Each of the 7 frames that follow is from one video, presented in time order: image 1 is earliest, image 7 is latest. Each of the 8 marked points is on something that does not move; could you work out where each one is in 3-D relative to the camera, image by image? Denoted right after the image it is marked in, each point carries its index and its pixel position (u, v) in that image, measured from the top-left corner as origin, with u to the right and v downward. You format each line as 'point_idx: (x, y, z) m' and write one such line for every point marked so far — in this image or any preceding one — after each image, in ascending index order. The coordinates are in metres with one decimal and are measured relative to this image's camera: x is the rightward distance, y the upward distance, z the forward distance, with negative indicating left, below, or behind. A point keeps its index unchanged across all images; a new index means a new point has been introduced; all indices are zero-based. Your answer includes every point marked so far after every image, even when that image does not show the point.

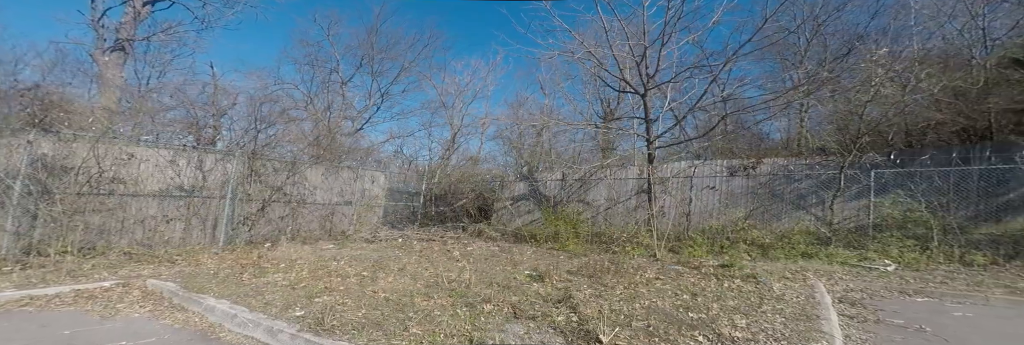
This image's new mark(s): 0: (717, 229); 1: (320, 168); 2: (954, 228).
0: (+3.8, -1.0, +8.0) m
1: (-4.1, +0.1, +9.3) m
2: (+7.1, -0.9, +7.0) m
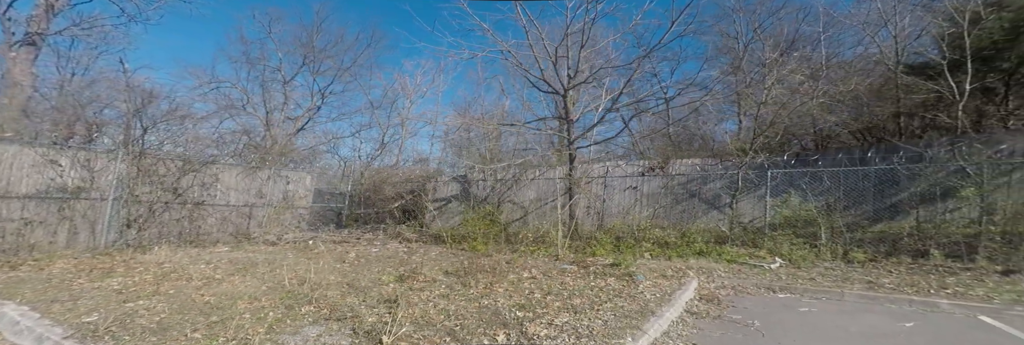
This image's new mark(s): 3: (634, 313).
0: (+2.1, -1.0, +8.1) m
1: (-5.8, +0.1, +9.0) m
2: (+5.5, -0.9, +7.3) m
3: (+1.1, -1.2, +3.8) m
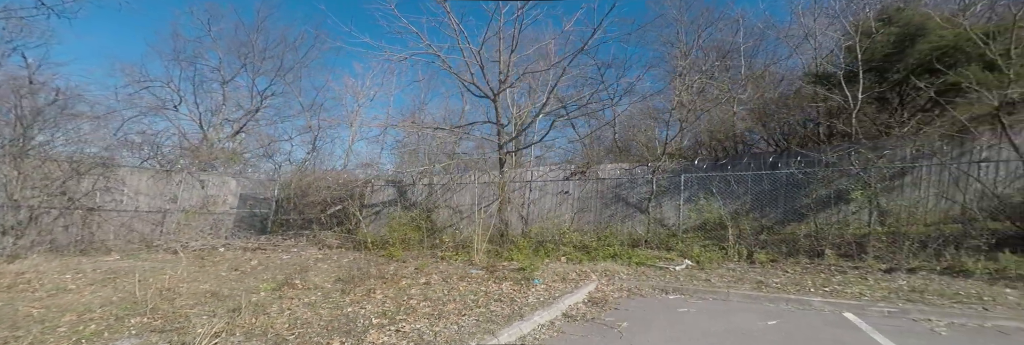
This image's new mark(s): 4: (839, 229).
0: (+0.7, -1.1, +8.1) m
1: (-7.3, 0.0, +8.5) m
2: (+4.1, -1.0, +7.5) m
3: (-0.1, -1.3, +3.8) m
4: (+5.3, -0.9, +7.1) m
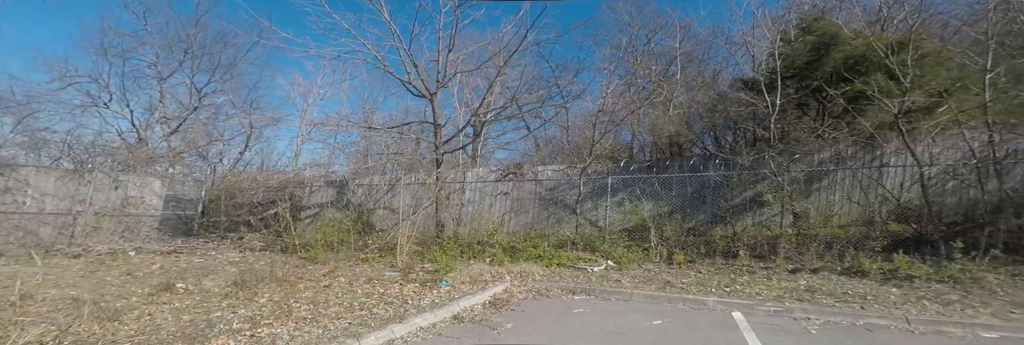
0: (-0.6, -1.1, +8.1) m
1: (-8.6, 0.0, +8.0) m
2: (+2.8, -1.0, +7.7) m
3: (-1.1, -1.3, +3.7) m
4: (+4.0, -1.0, +7.3) m
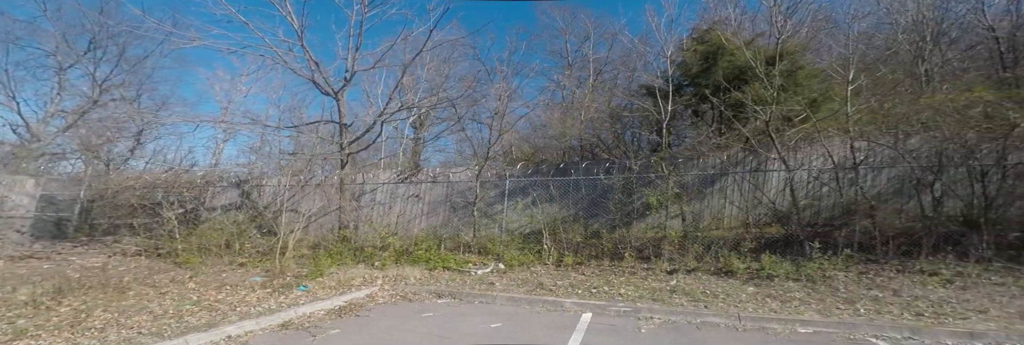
0: (-2.5, -1.2, +7.8) m
1: (-10.4, +0.1, +7.1) m
2: (+1.0, -1.1, +7.8) m
3: (-2.6, -1.2, +3.4) m
4: (+2.2, -1.1, +7.5) m
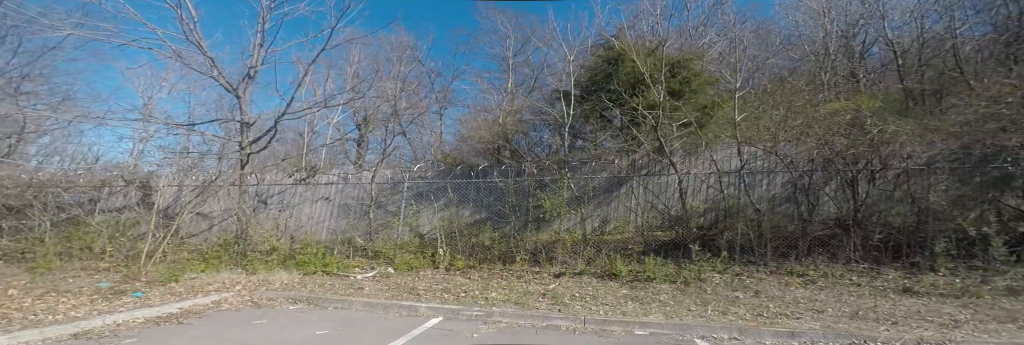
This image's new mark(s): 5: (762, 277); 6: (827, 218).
0: (-4.3, -1.2, +7.5) m
1: (-12.2, +0.2, +6.2) m
2: (-0.8, -1.1, +7.6) m
3: (-4.1, -1.2, +3.1) m
4: (+0.4, -1.1, +7.4) m
5: (+3.6, -1.5, +6.2) m
6: (+5.1, -0.8, +6.9) m
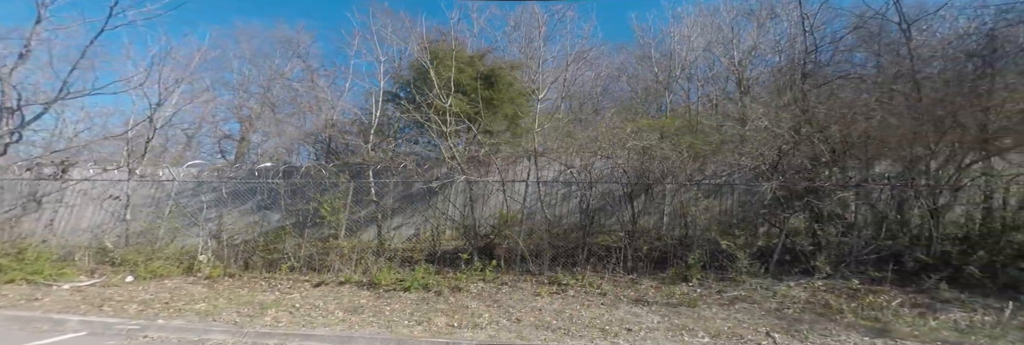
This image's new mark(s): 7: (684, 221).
0: (-7.8, -1.0, +6.4) m
1: (-15.4, +0.6, +4.1) m
2: (-4.4, -1.1, +7.0) m
3: (-7.1, -1.0, +2.1) m
4: (-3.1, -1.1, +7.0) m
5: (+0.1, -1.6, +6.1) m
6: (+1.6, -1.0, +7.1) m
7: (+2.7, -0.8, +6.9) m
